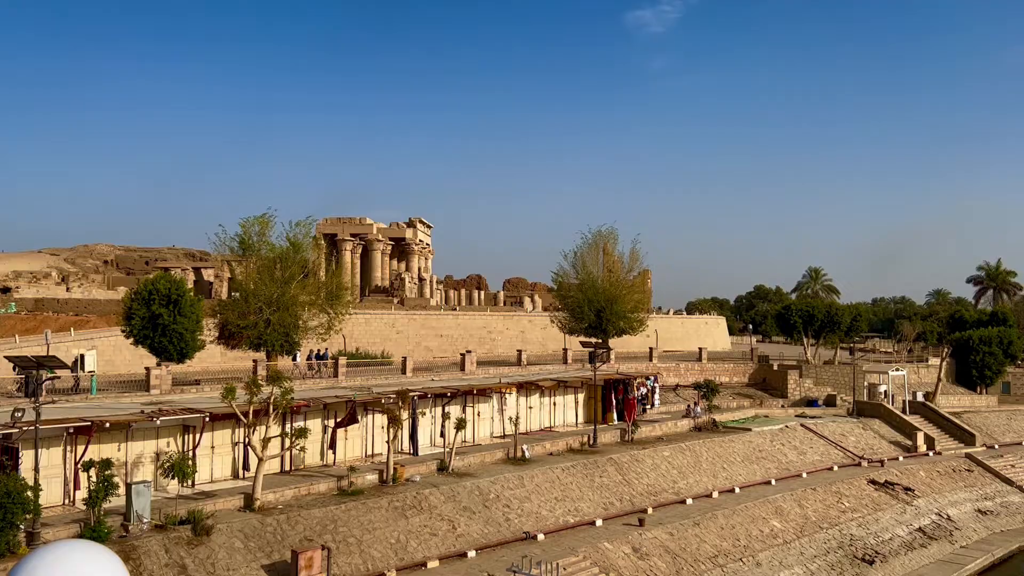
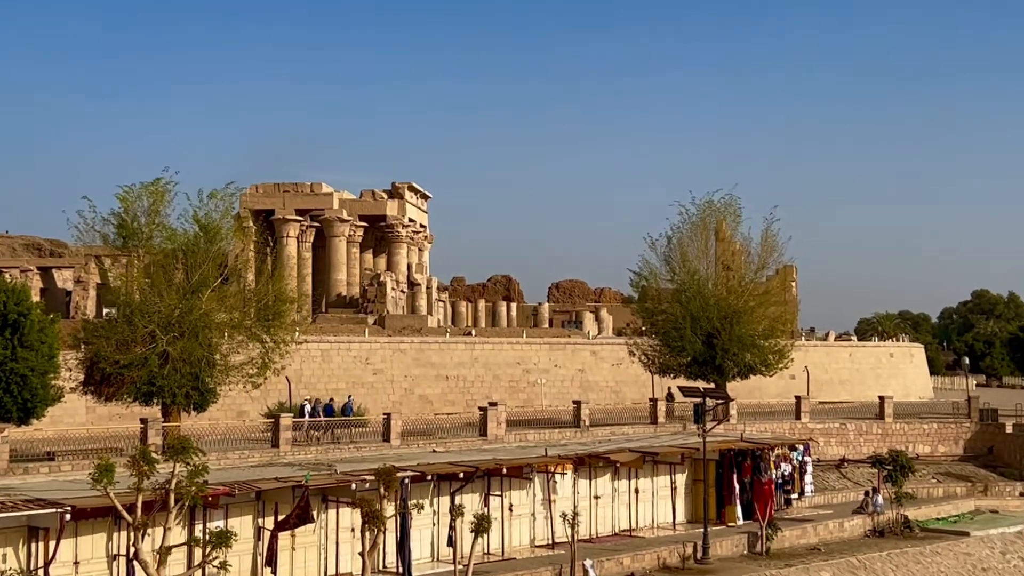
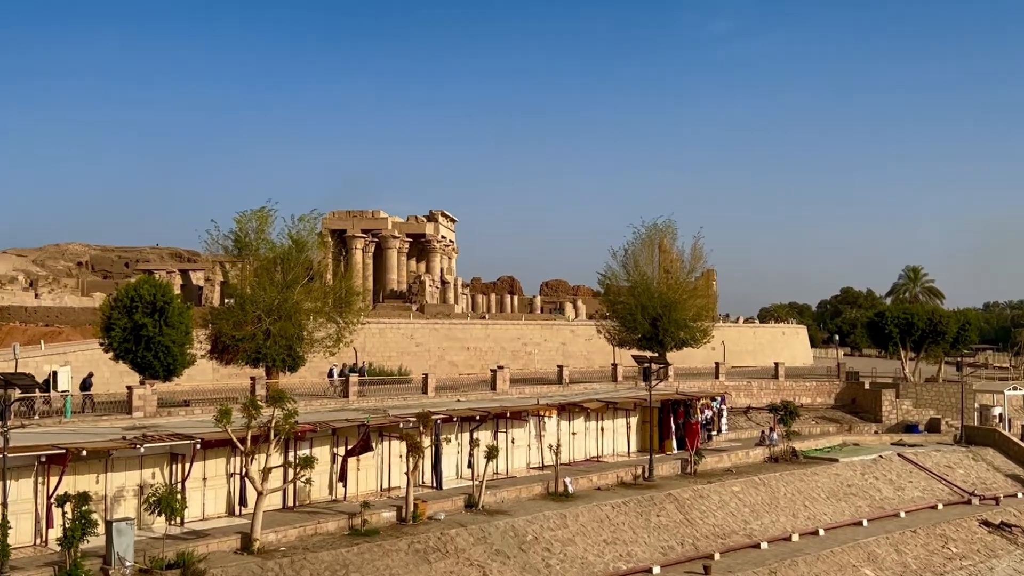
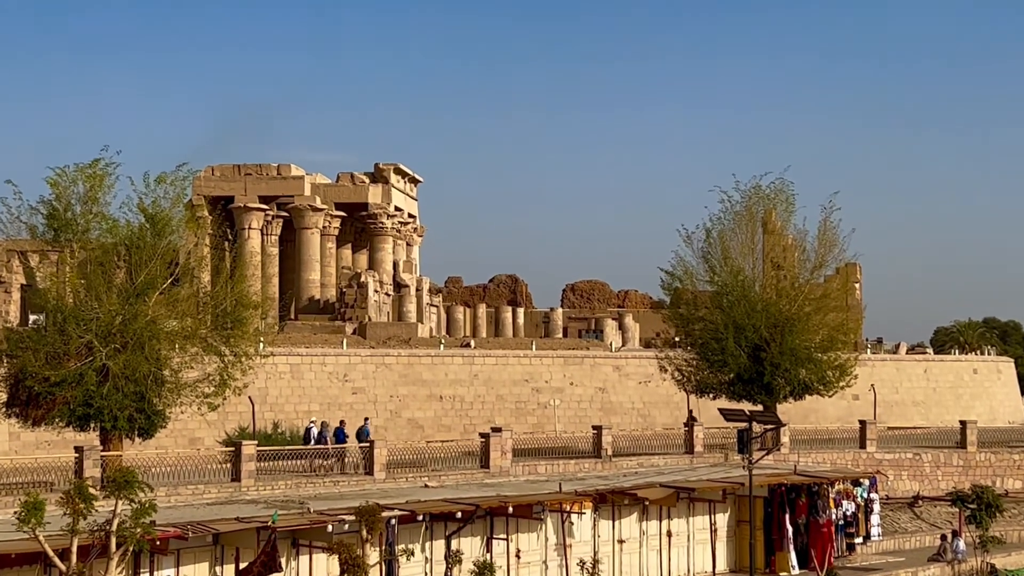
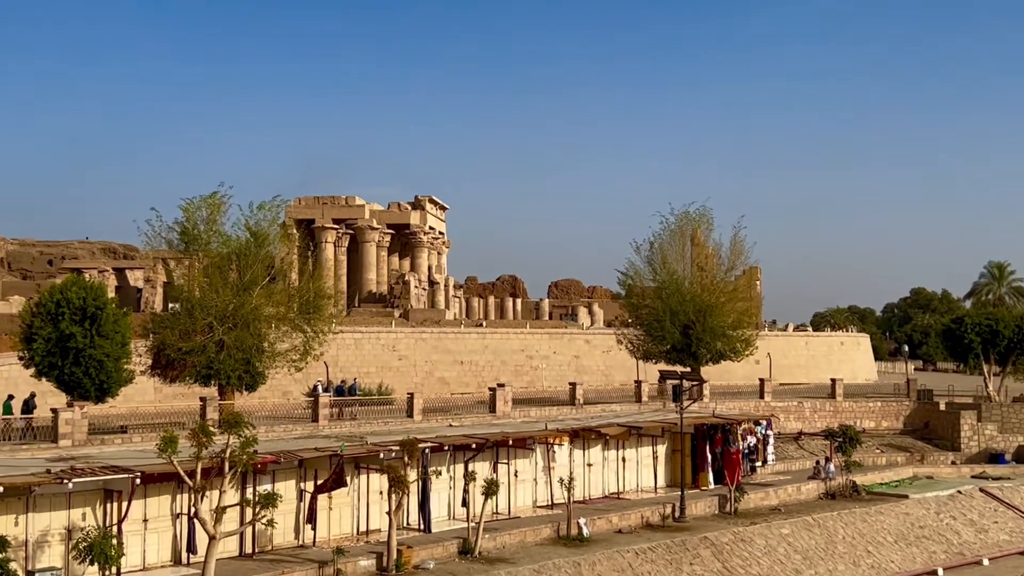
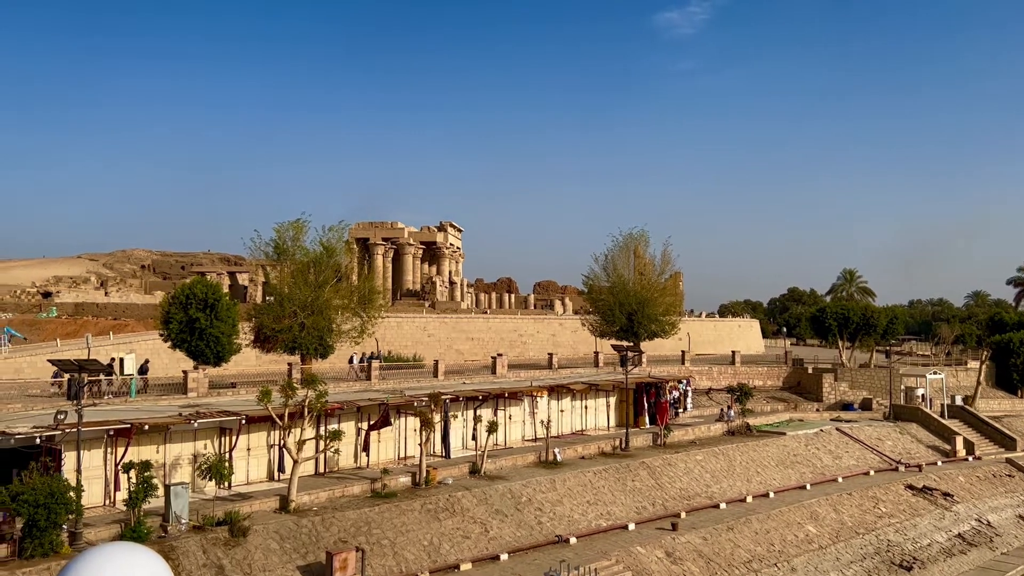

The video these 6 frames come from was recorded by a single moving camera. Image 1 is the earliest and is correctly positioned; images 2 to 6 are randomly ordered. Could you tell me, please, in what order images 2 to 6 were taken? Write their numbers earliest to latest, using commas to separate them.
6, 3, 5, 2, 4
